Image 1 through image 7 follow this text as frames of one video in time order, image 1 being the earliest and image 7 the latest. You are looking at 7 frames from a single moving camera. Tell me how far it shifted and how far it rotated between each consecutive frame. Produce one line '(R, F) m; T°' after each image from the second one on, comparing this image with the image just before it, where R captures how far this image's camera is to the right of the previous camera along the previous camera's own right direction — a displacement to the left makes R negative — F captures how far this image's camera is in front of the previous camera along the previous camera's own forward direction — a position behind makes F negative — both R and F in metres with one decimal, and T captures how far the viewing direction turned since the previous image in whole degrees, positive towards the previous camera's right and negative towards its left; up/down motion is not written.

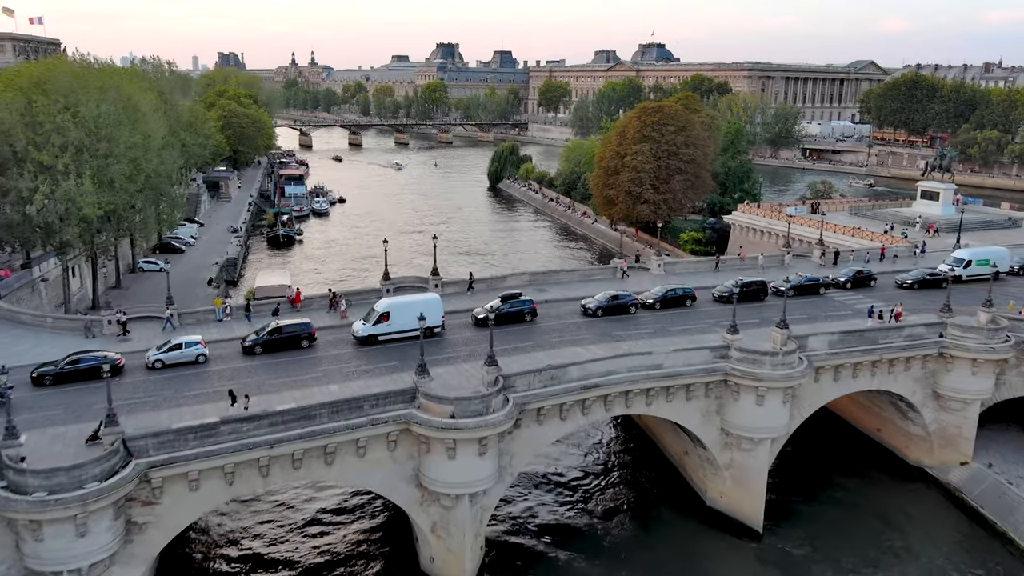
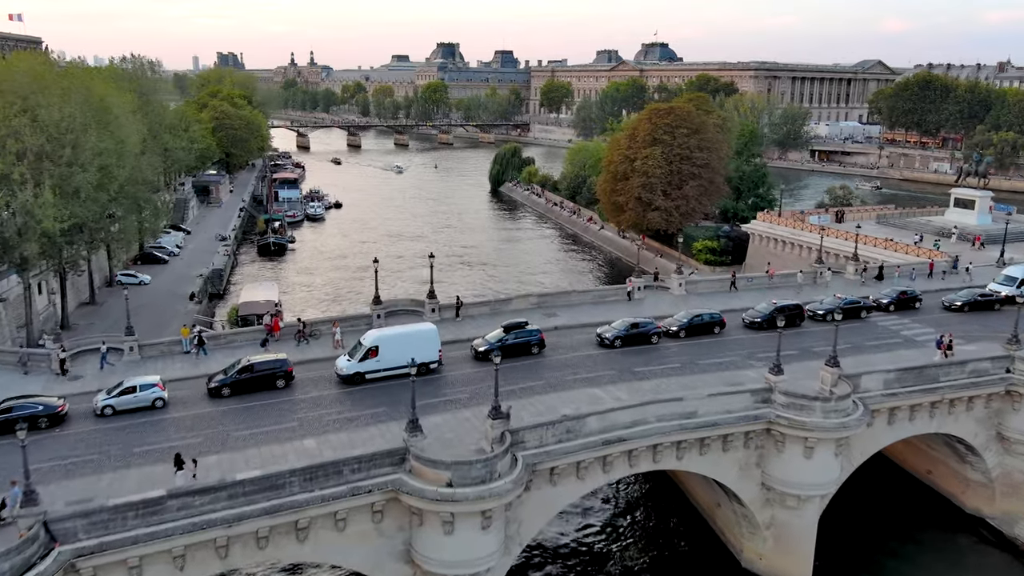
(-0.2, +3.6) m; 0°
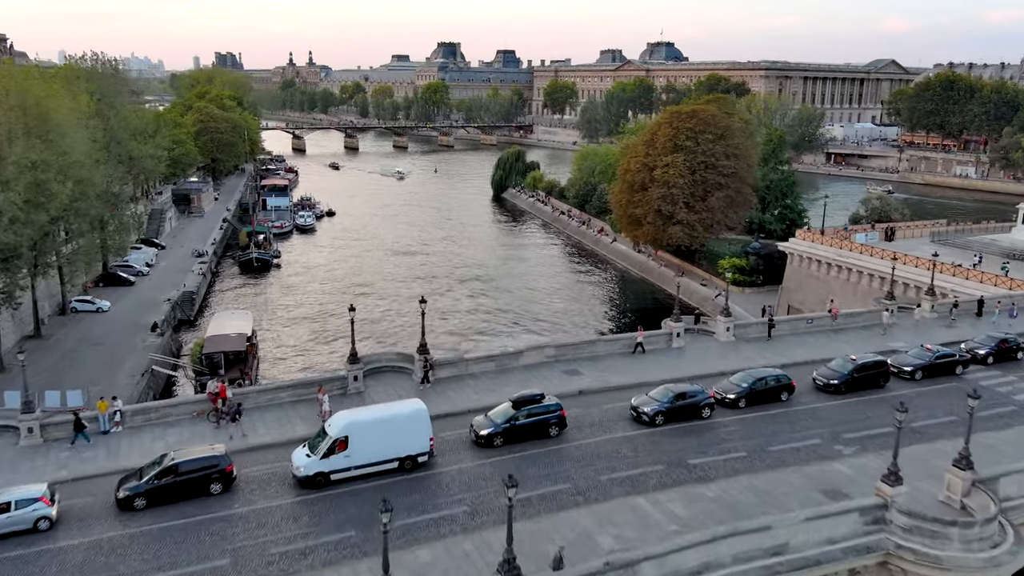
(-0.3, +6.2) m; 0°
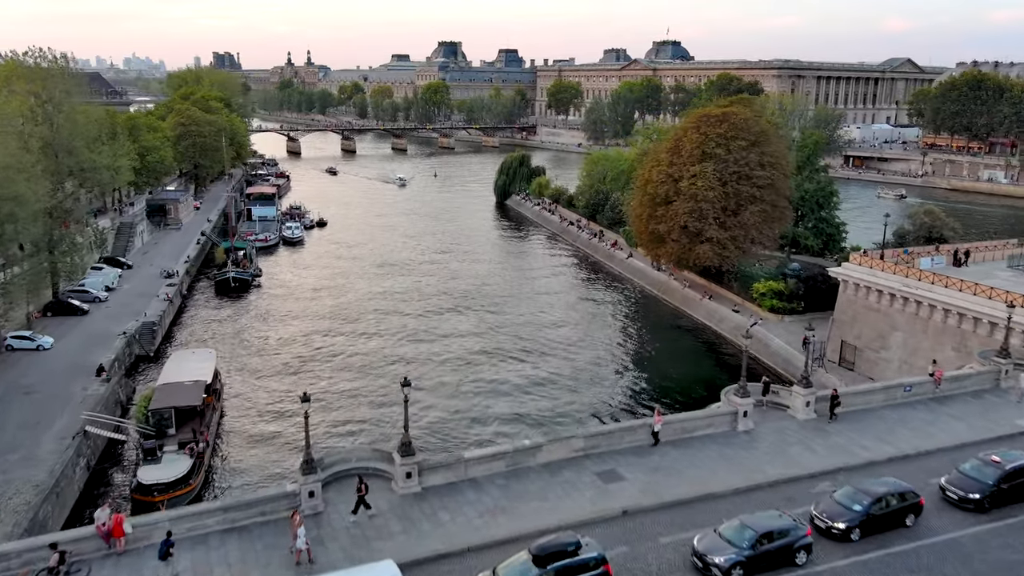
(-0.3, +6.6) m; 0°
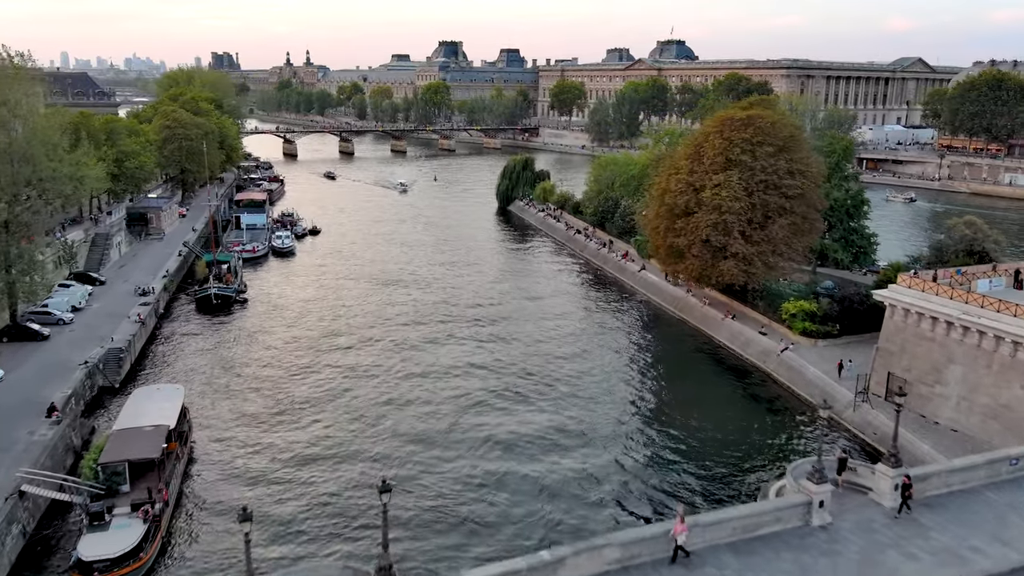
(-0.2, +4.5) m; 0°
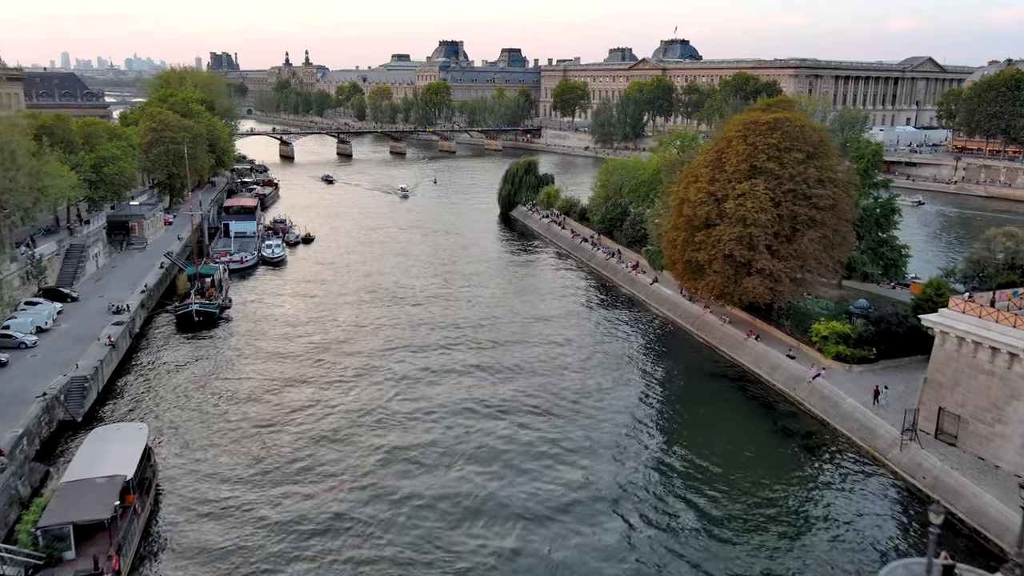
(-0.2, +3.9) m; 0°
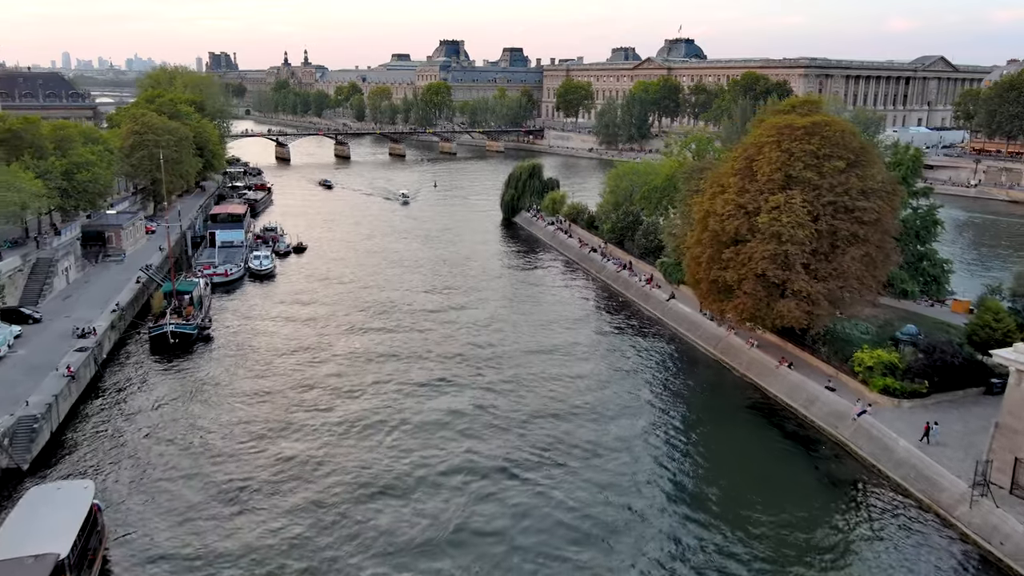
(-0.3, +4.4) m; 0°
